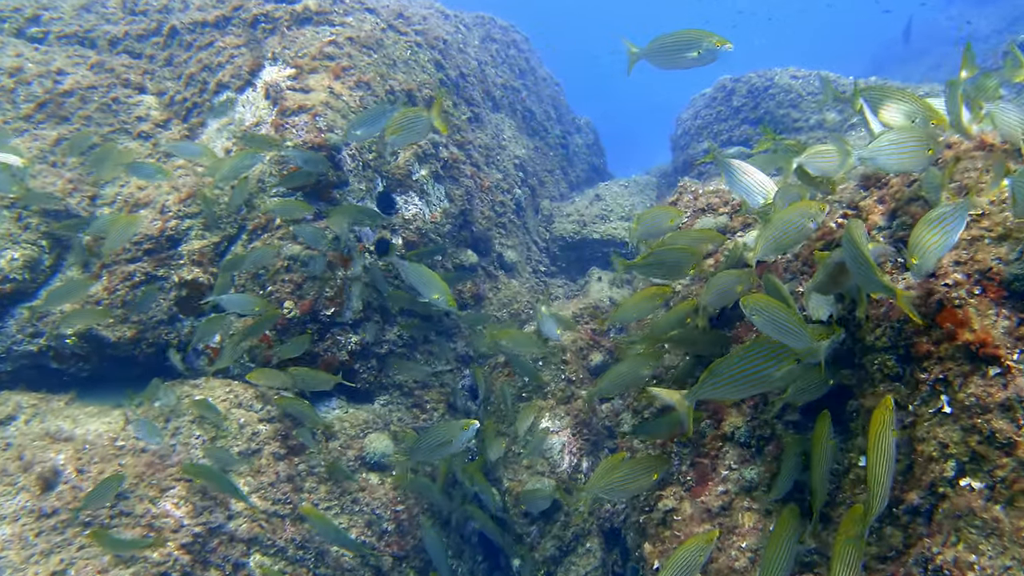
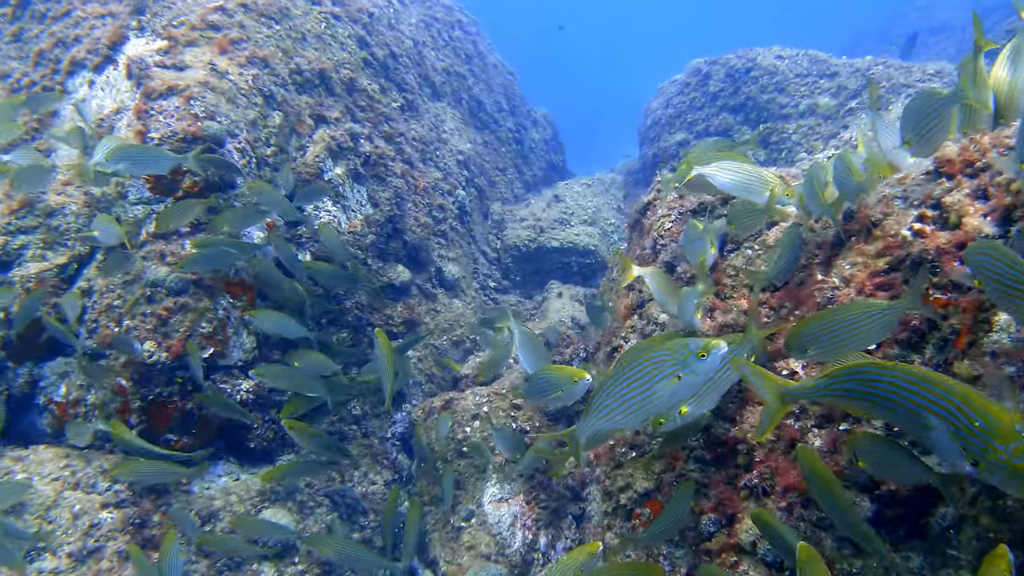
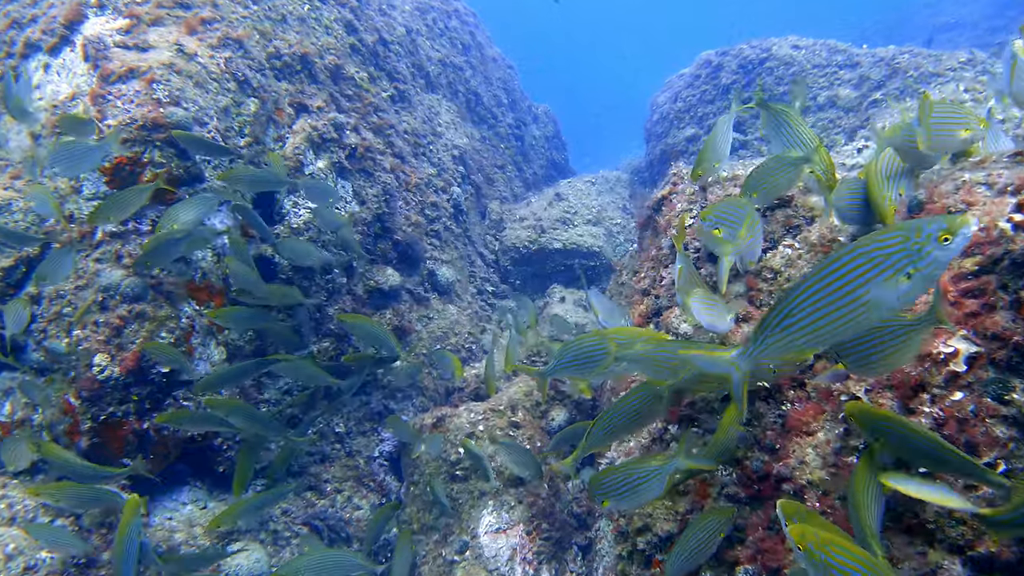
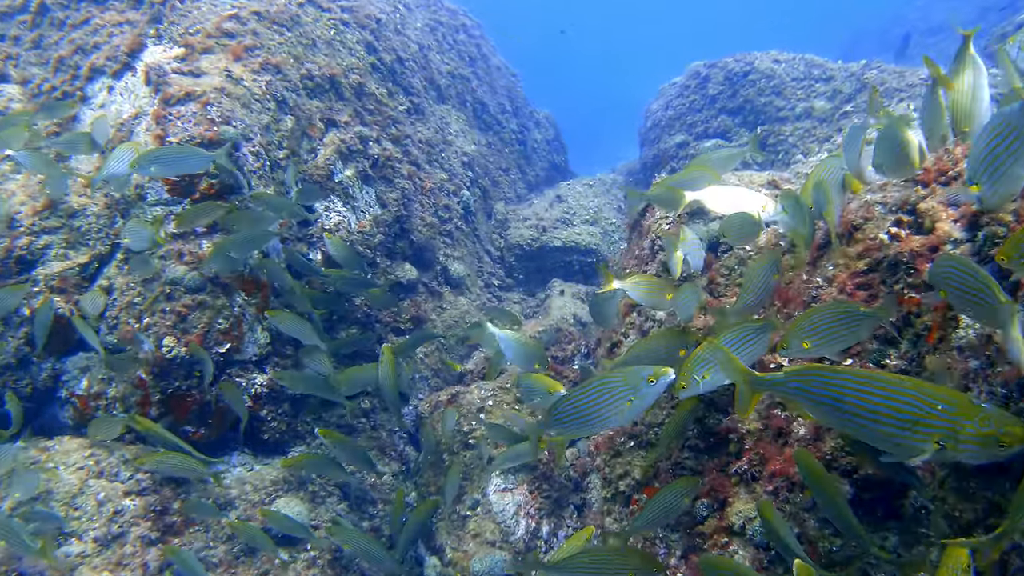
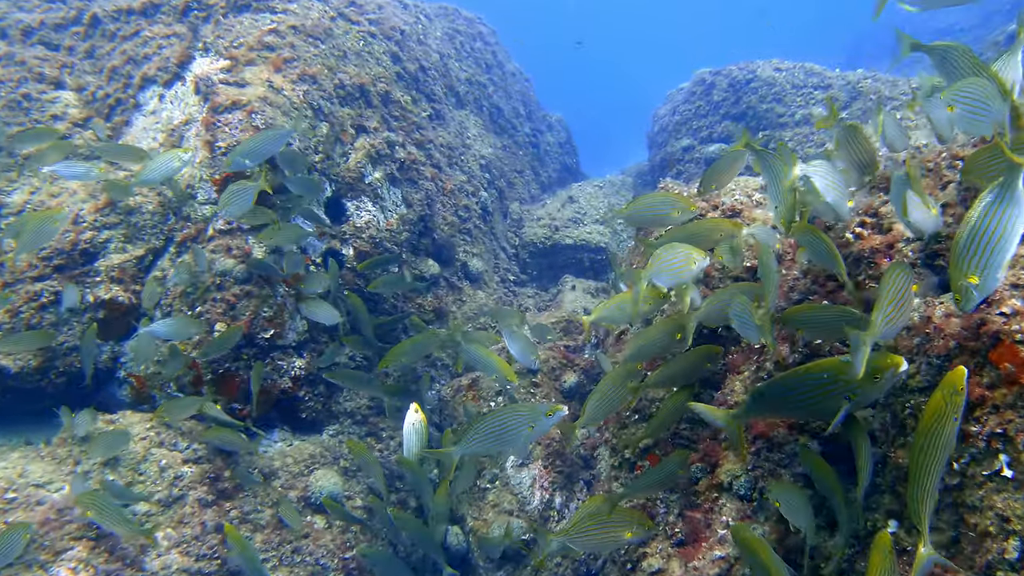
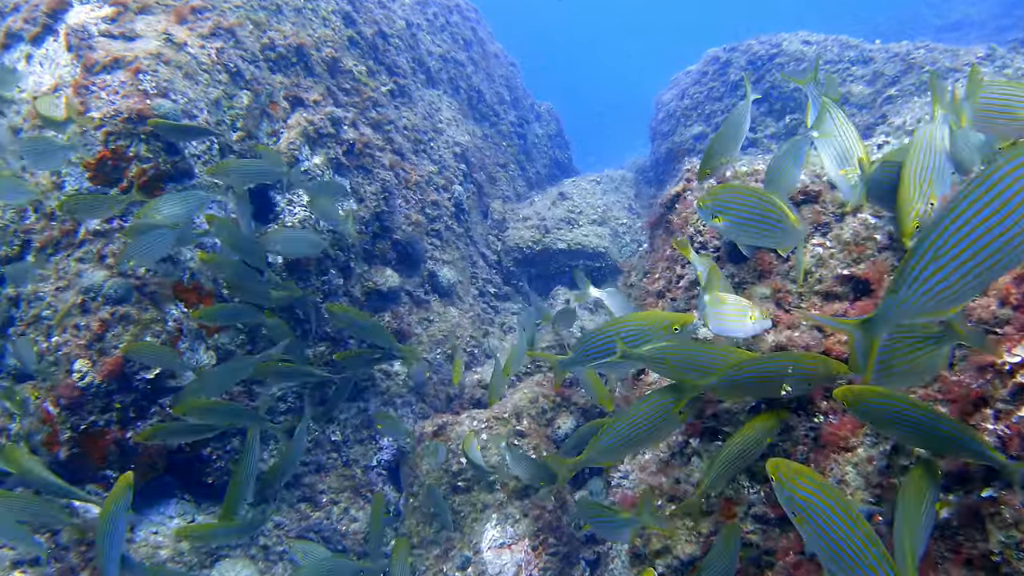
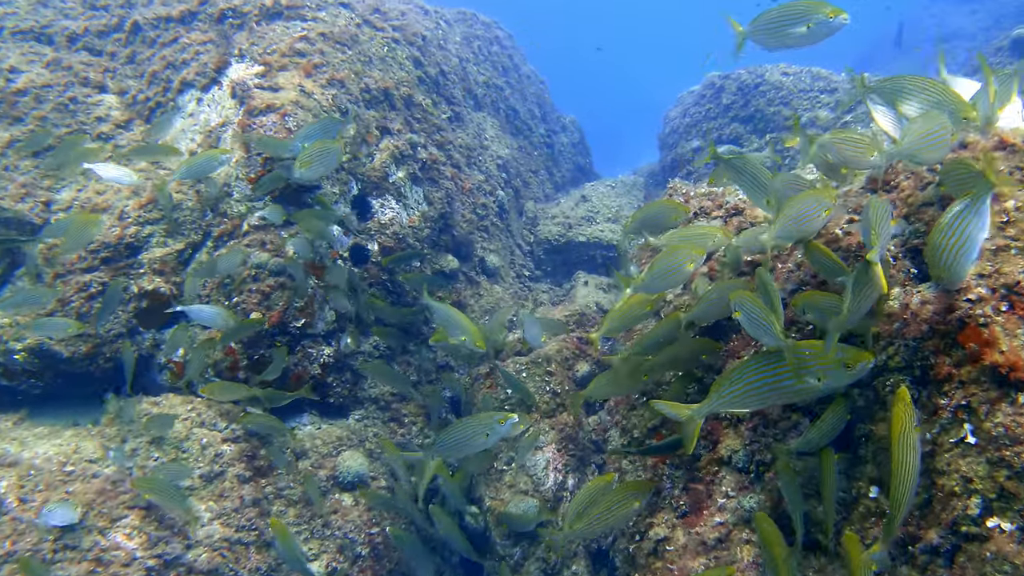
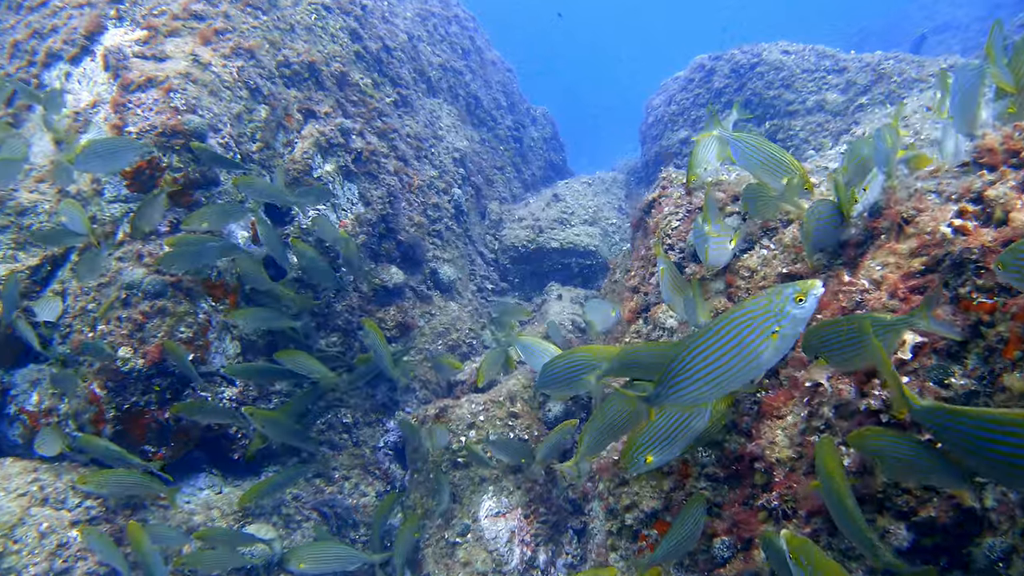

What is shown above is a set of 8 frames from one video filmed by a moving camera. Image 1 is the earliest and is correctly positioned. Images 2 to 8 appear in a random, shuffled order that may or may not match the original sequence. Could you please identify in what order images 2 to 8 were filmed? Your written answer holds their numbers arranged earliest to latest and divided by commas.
7, 5, 4, 2, 8, 3, 6
